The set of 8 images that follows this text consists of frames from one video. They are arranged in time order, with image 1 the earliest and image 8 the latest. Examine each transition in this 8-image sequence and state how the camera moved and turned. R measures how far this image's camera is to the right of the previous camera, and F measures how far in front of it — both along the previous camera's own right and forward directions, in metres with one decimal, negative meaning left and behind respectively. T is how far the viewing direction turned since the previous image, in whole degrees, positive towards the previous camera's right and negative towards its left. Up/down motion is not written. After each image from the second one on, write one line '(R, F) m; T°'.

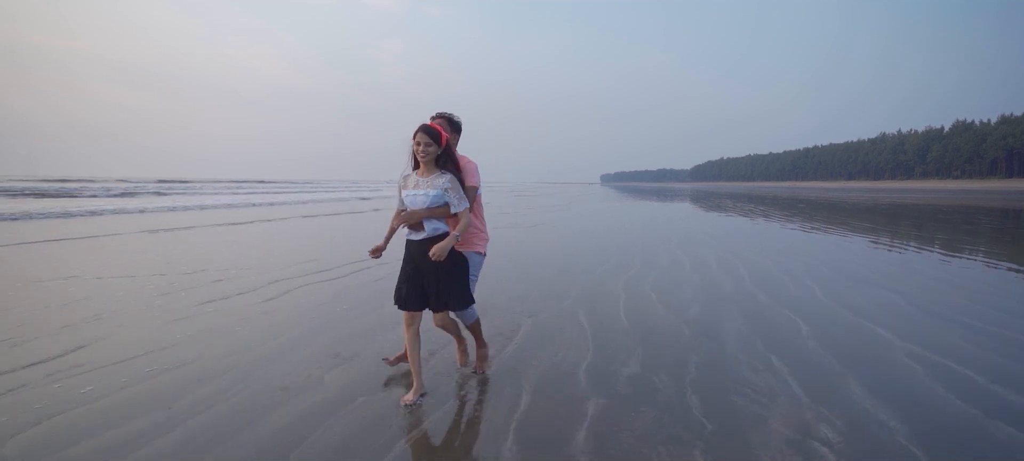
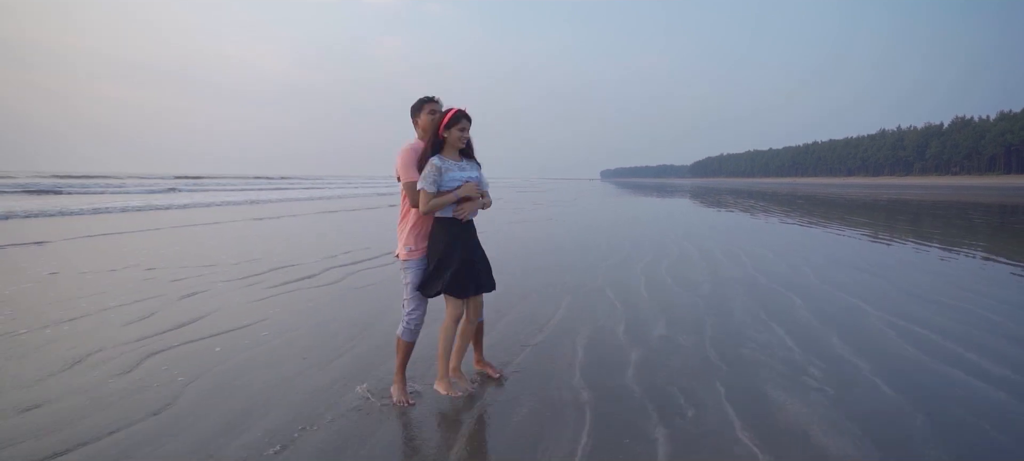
(-0.4, -1.0) m; 0°
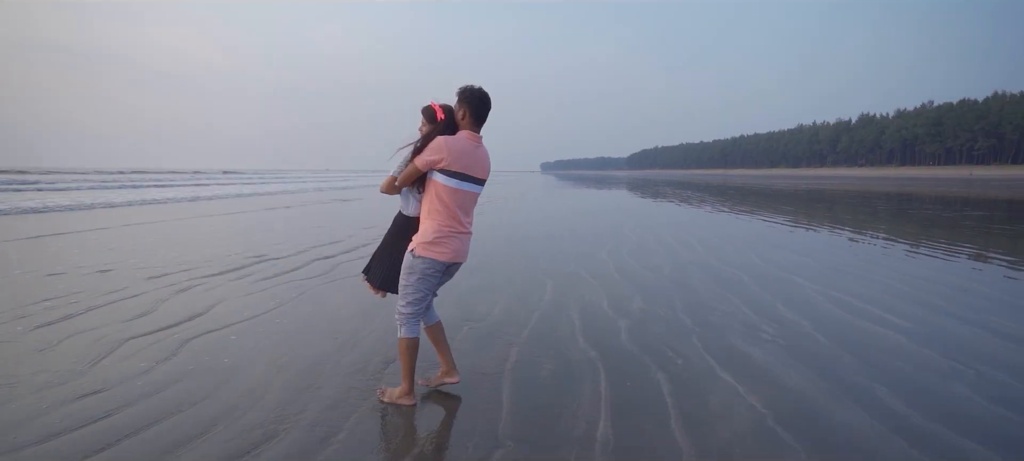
(-0.6, -0.7) m; +7°
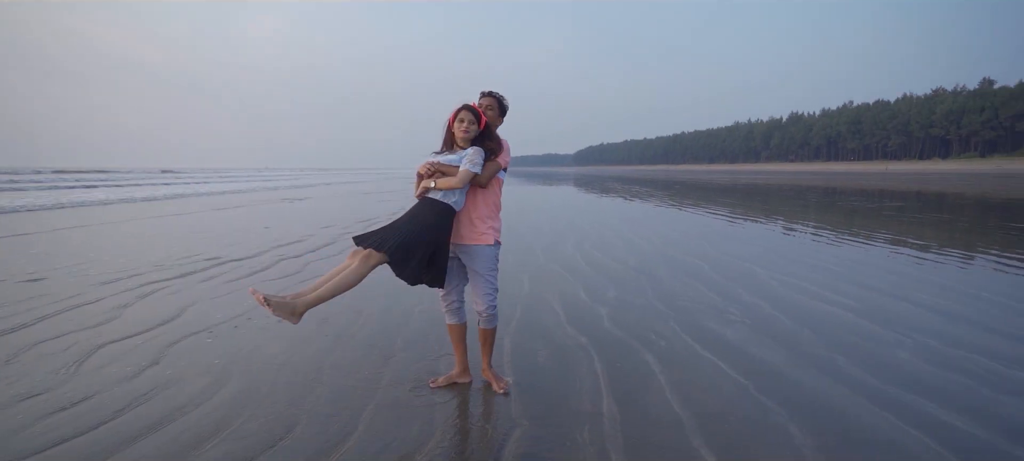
(-0.4, -0.2) m; +6°
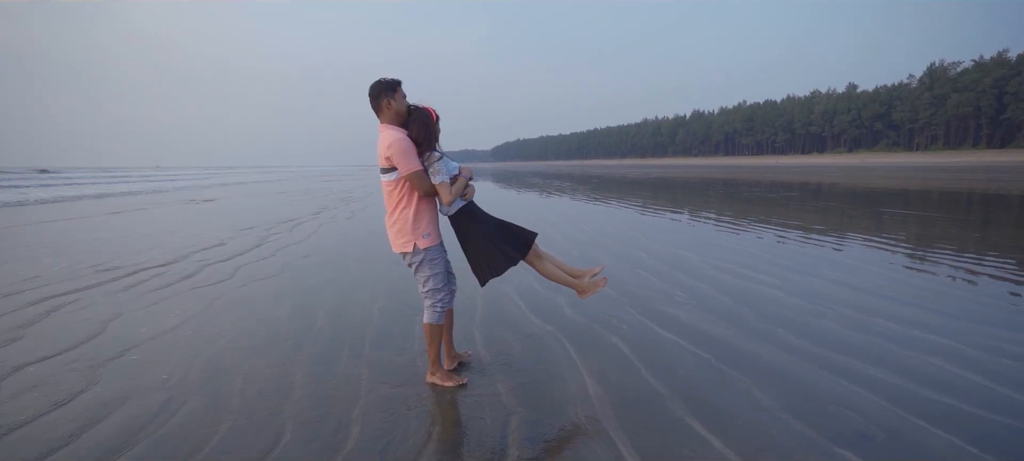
(-0.5, -0.1) m; +9°
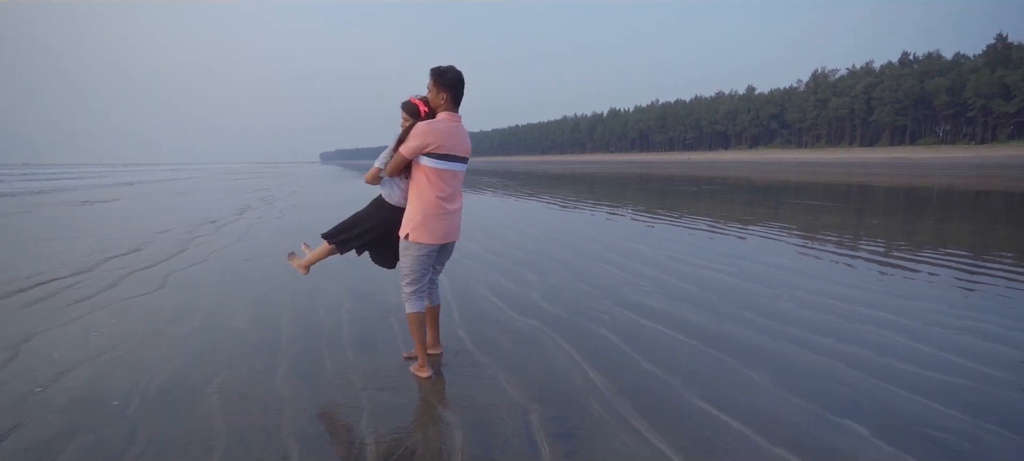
(-0.6, +0.2) m; +9°
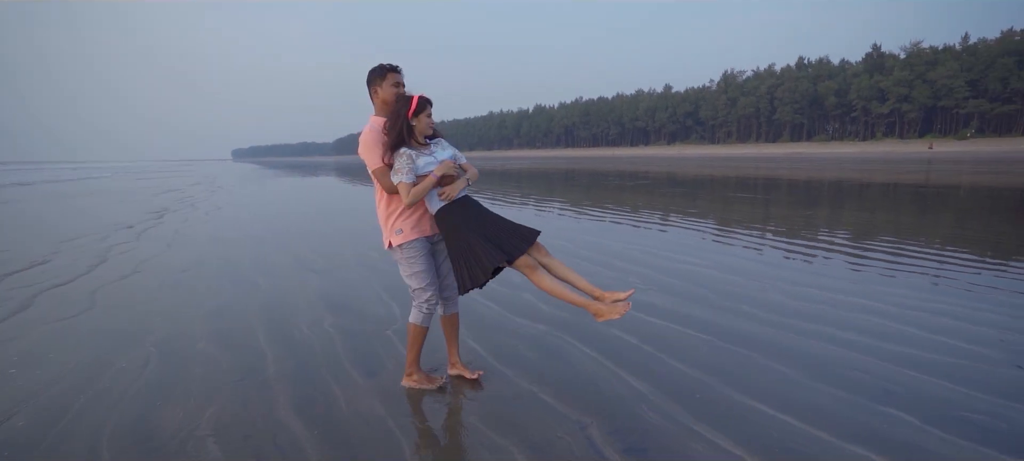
(-0.7, +0.4) m; +9°
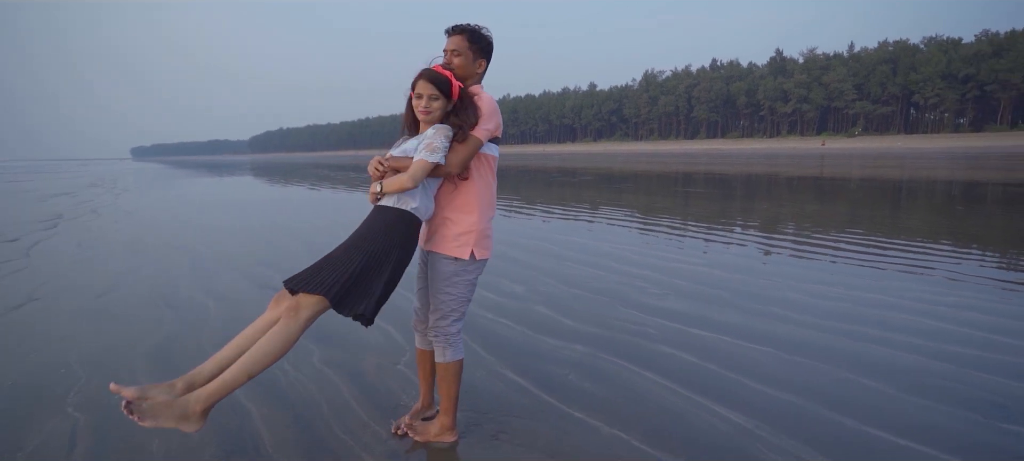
(-0.7, +0.8) m; +8°
